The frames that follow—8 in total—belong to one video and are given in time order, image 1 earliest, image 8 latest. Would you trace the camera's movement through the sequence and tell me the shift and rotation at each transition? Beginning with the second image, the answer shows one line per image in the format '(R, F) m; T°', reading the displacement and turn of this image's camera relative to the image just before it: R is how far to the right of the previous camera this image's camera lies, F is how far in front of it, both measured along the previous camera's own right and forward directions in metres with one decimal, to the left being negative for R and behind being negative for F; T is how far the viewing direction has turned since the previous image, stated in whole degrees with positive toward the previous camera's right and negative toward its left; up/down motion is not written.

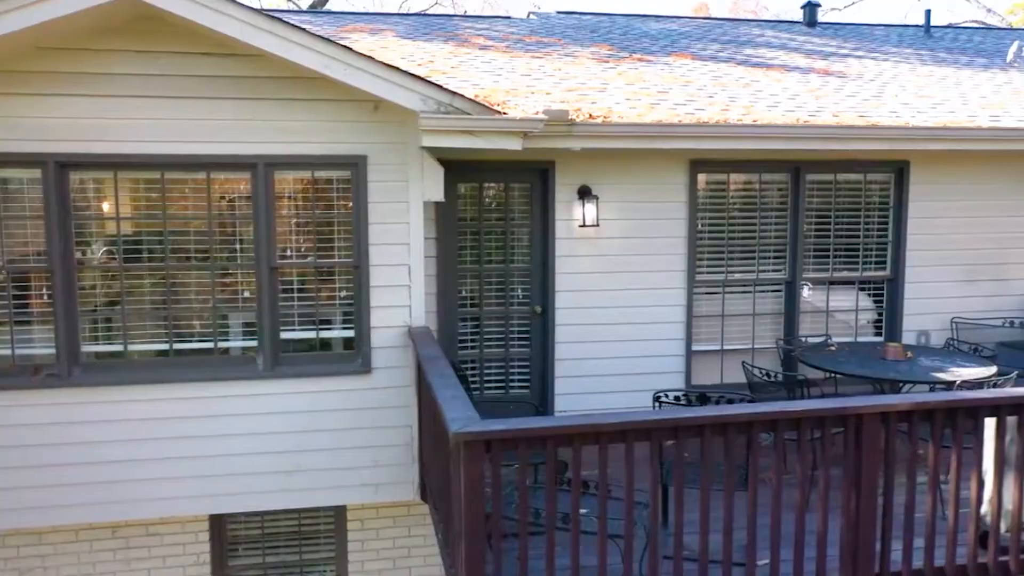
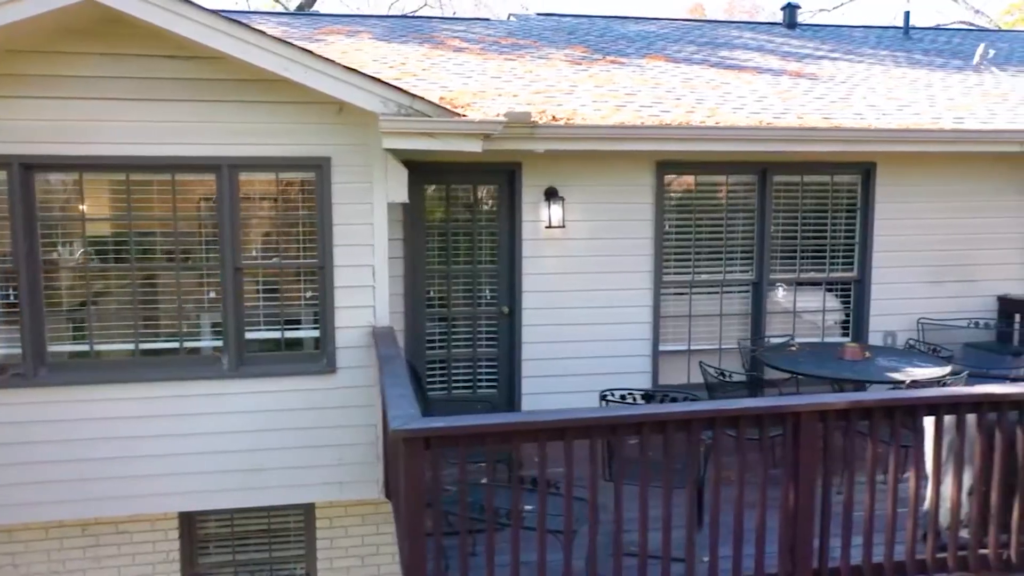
(+0.2, 0.0) m; 0°
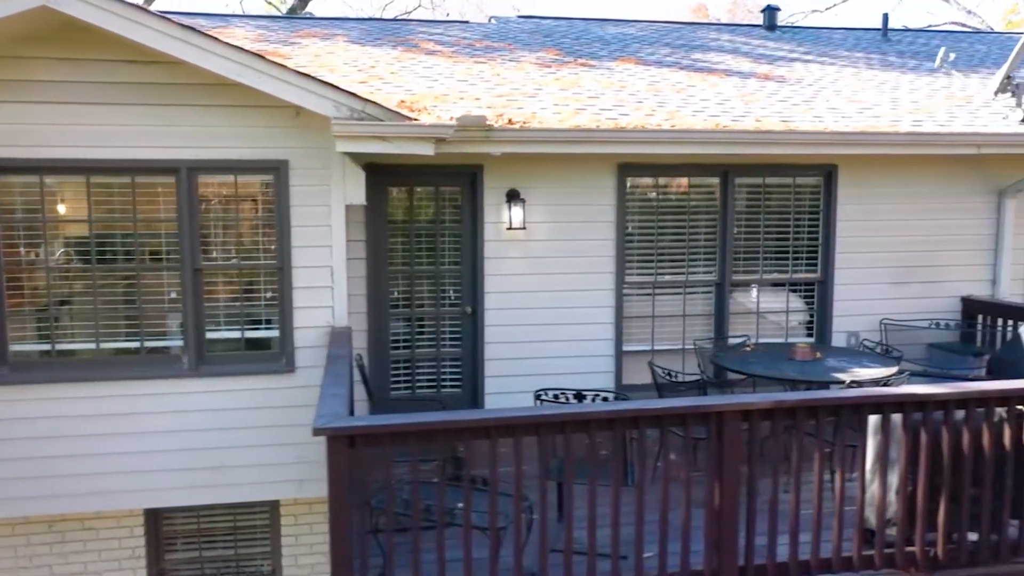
(+0.3, -0.1) m; 0°
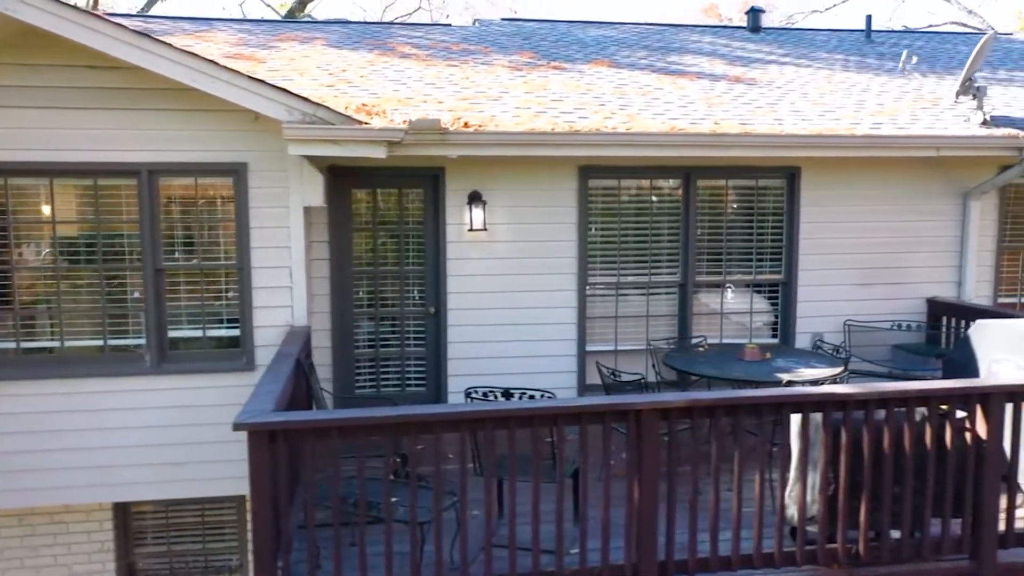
(+0.3, -0.1) m; -1°
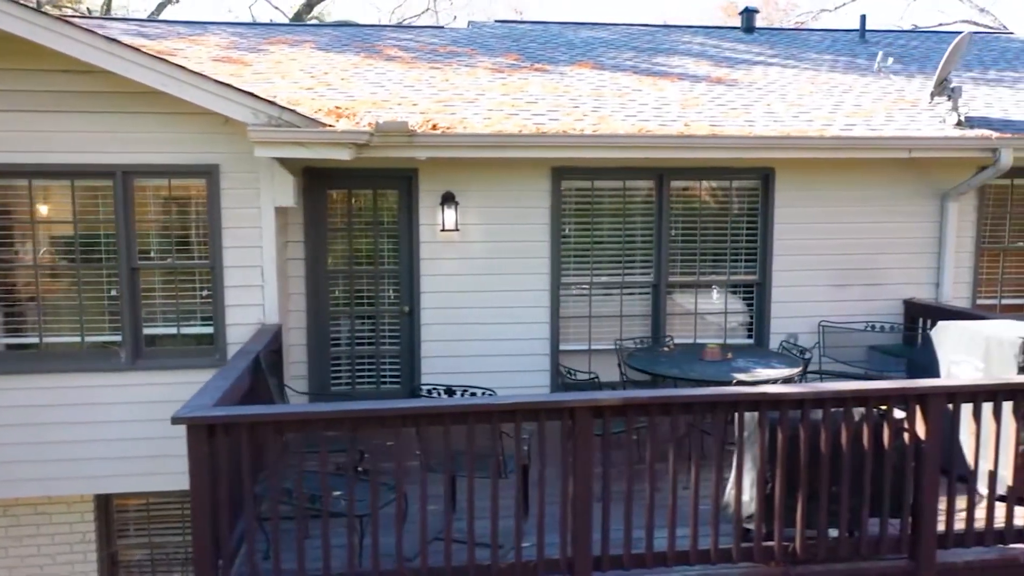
(+0.3, -0.1) m; -1°
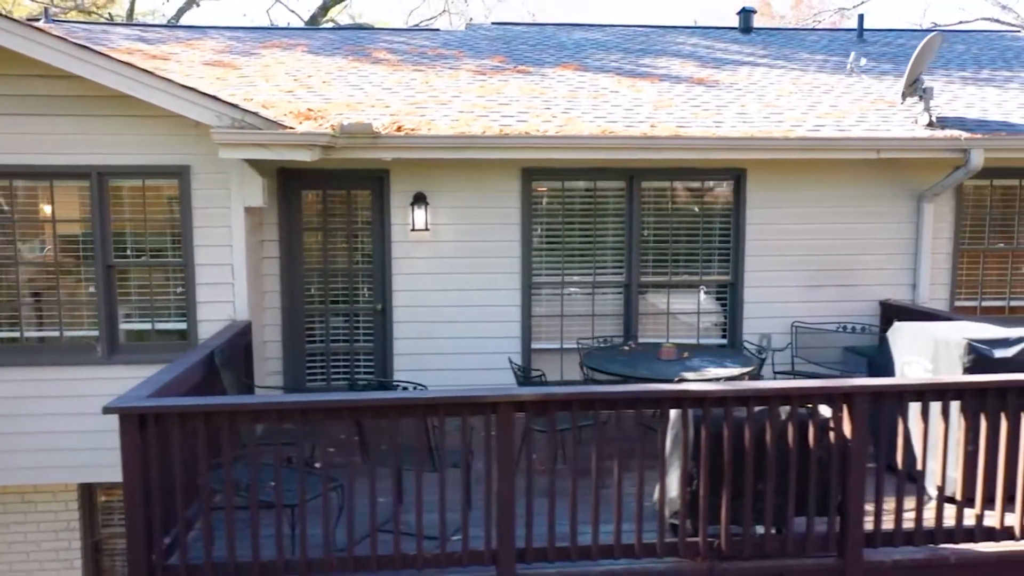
(+0.4, -0.1) m; -2°
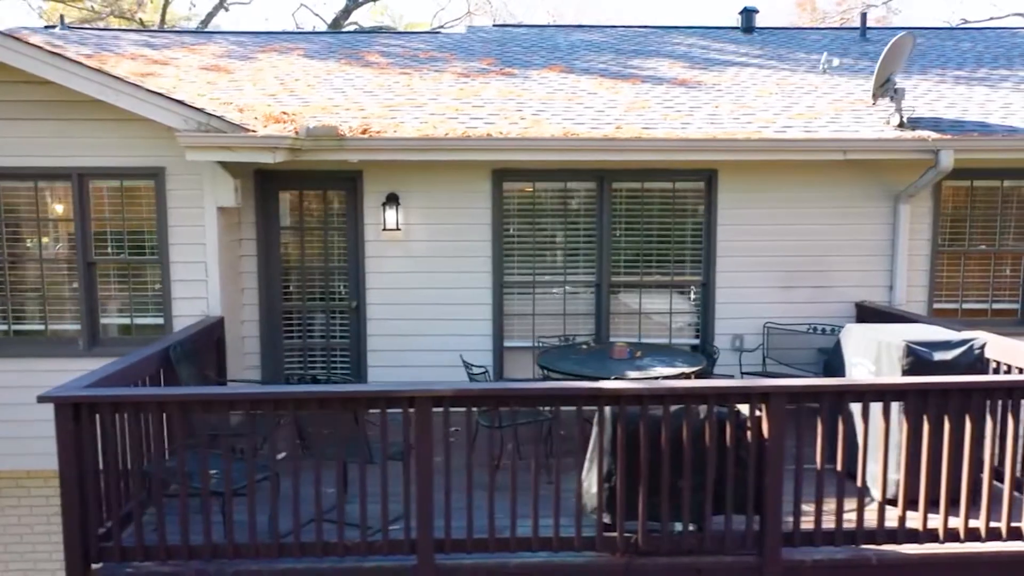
(+0.5, -0.1) m; -3°
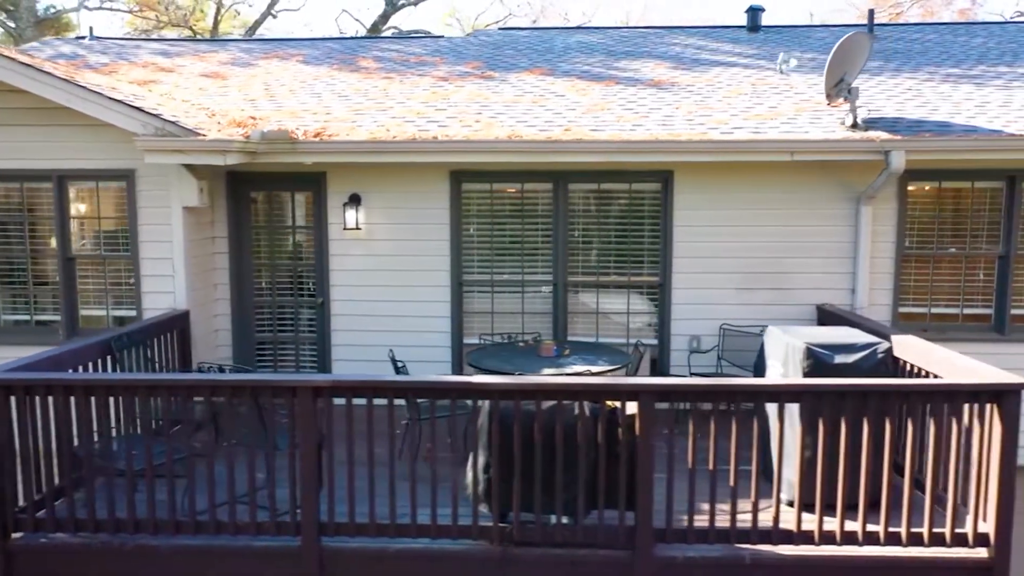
(+0.8, -0.1) m; -5°
